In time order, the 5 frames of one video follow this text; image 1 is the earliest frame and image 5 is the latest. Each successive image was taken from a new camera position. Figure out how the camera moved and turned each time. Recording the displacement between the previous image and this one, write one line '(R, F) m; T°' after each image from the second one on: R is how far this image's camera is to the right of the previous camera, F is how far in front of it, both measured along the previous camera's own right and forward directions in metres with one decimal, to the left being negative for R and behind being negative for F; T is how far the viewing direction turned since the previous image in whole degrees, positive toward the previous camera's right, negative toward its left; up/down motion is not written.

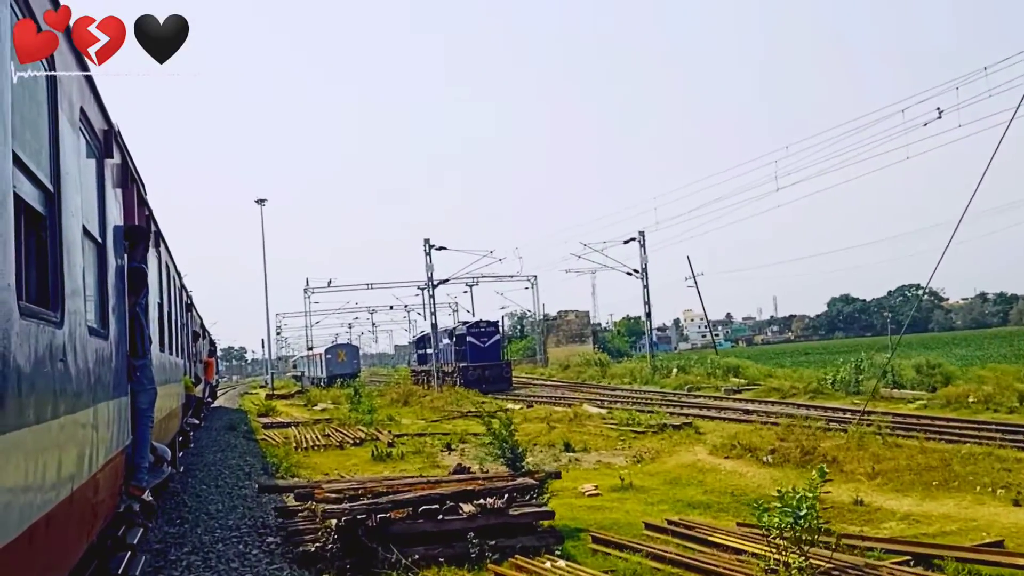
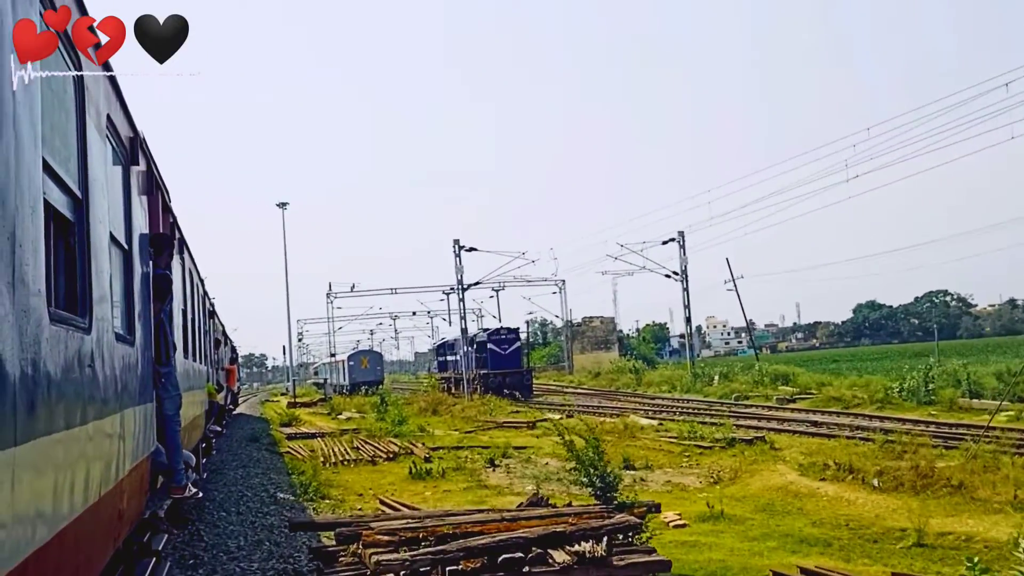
(-0.1, +0.3) m; -1°
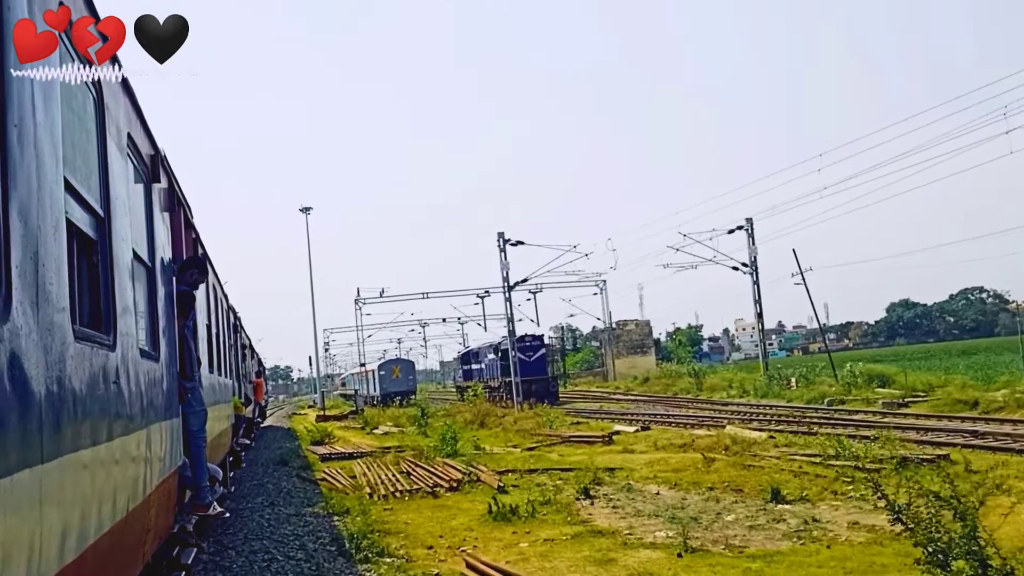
(-0.2, +0.7) m; -1°
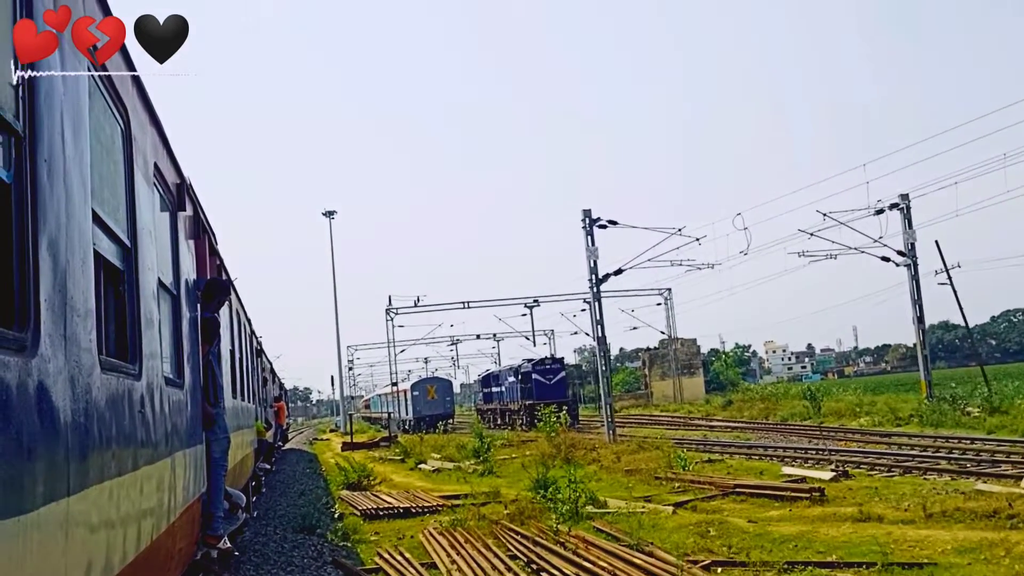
(-0.4, +1.4) m; -1°
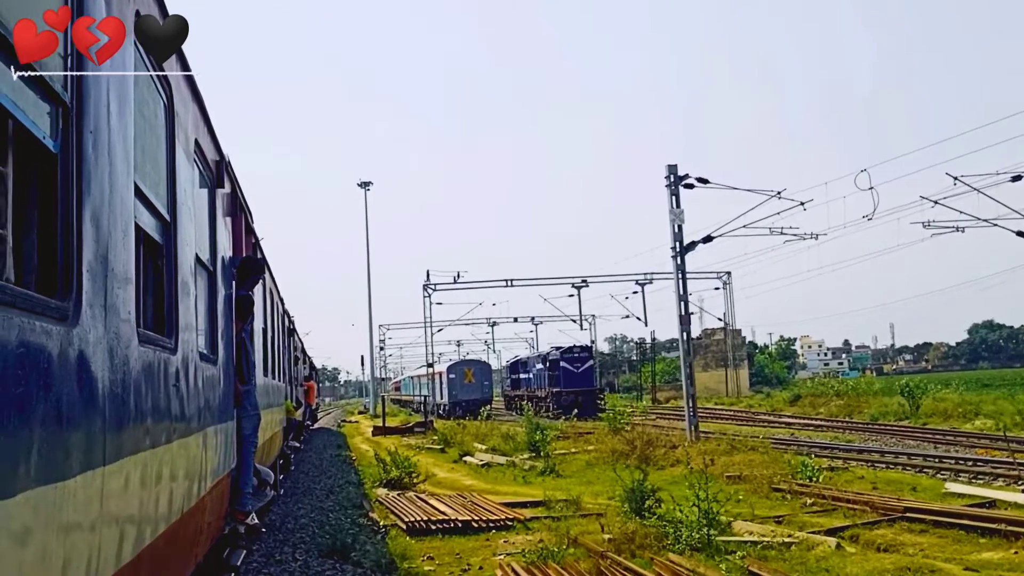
(-0.2, +0.7) m; -2°
